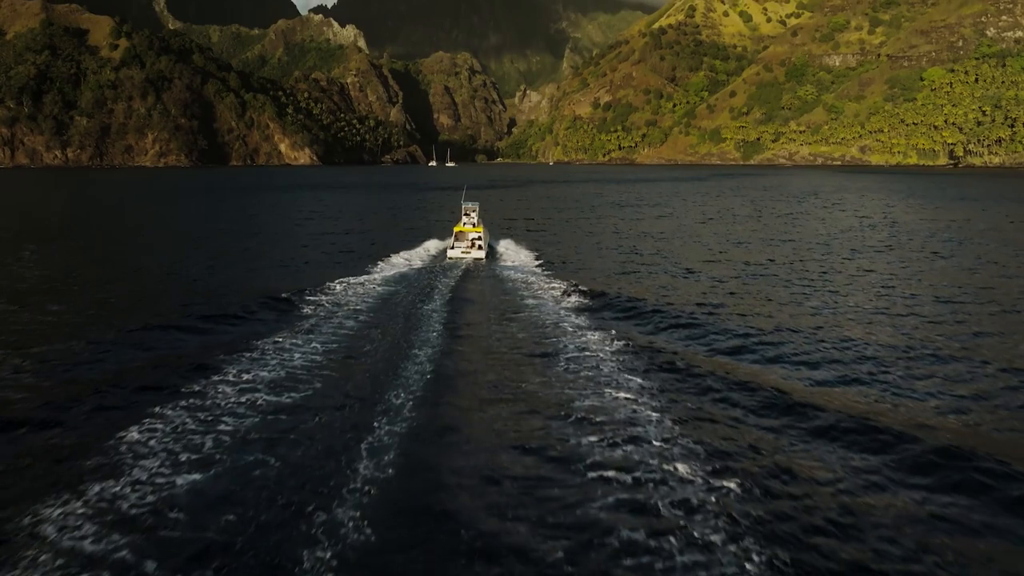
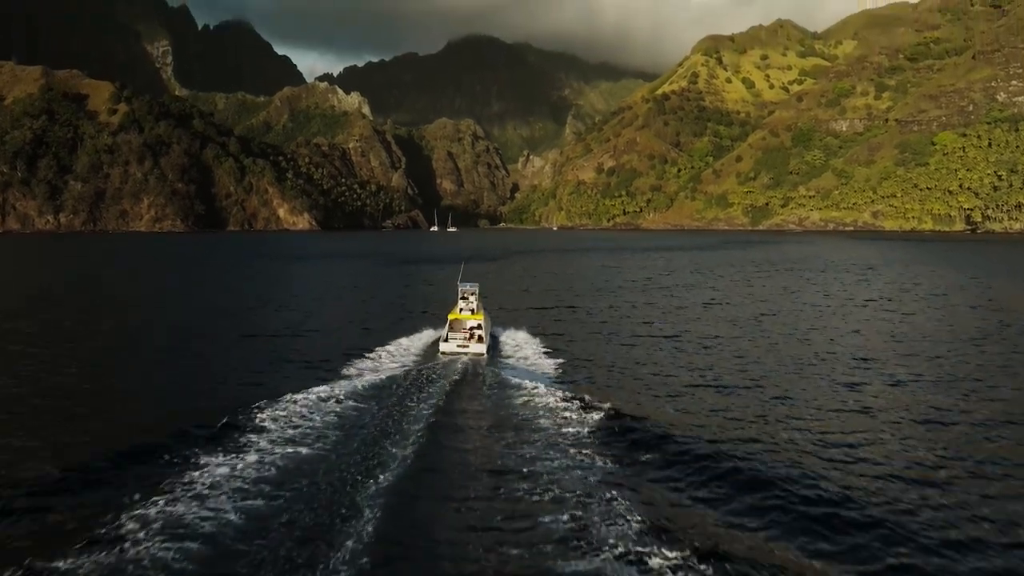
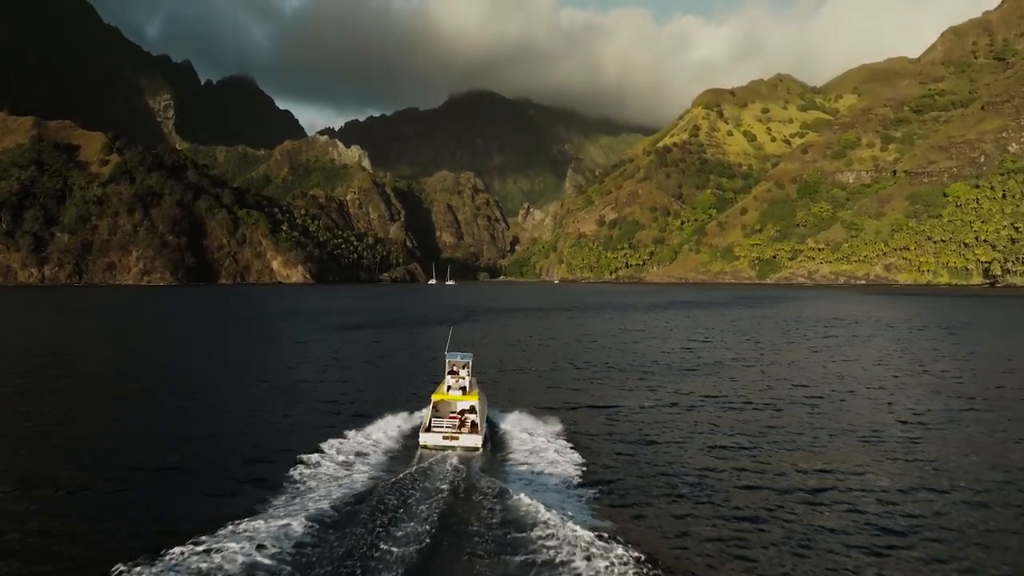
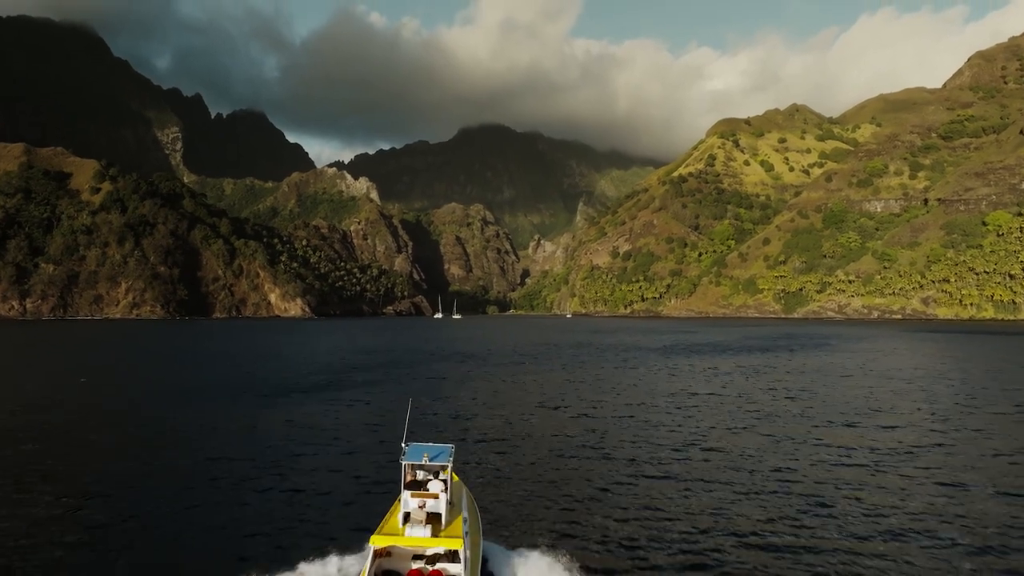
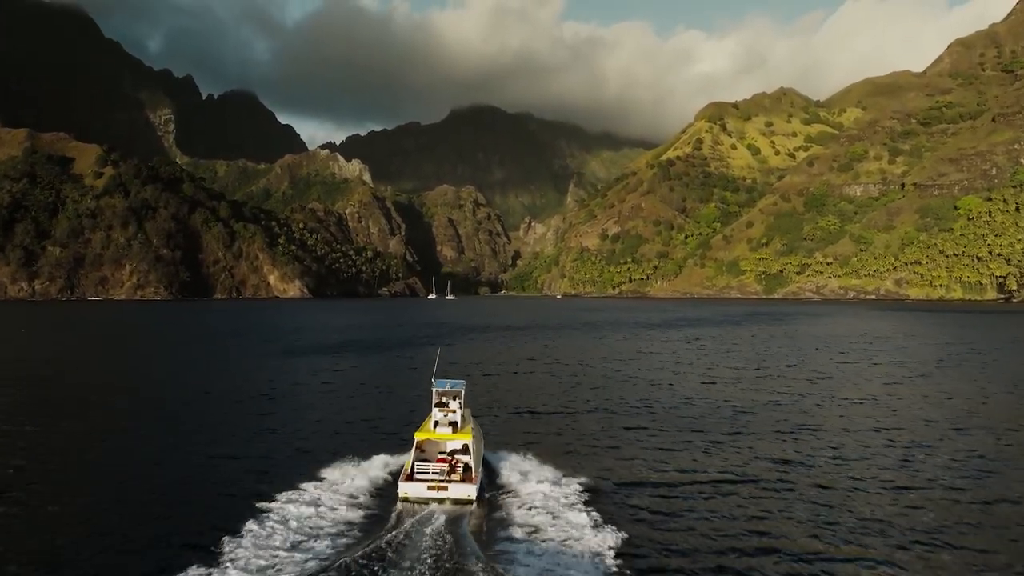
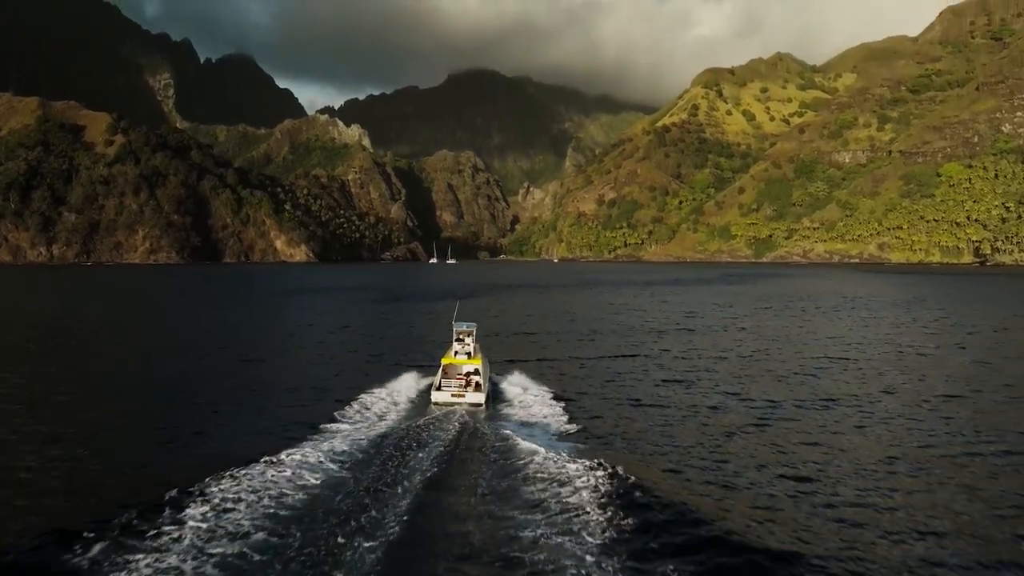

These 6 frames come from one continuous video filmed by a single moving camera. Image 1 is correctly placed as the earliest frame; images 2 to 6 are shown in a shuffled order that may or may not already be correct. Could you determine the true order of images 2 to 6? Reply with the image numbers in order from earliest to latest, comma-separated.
2, 6, 3, 5, 4
